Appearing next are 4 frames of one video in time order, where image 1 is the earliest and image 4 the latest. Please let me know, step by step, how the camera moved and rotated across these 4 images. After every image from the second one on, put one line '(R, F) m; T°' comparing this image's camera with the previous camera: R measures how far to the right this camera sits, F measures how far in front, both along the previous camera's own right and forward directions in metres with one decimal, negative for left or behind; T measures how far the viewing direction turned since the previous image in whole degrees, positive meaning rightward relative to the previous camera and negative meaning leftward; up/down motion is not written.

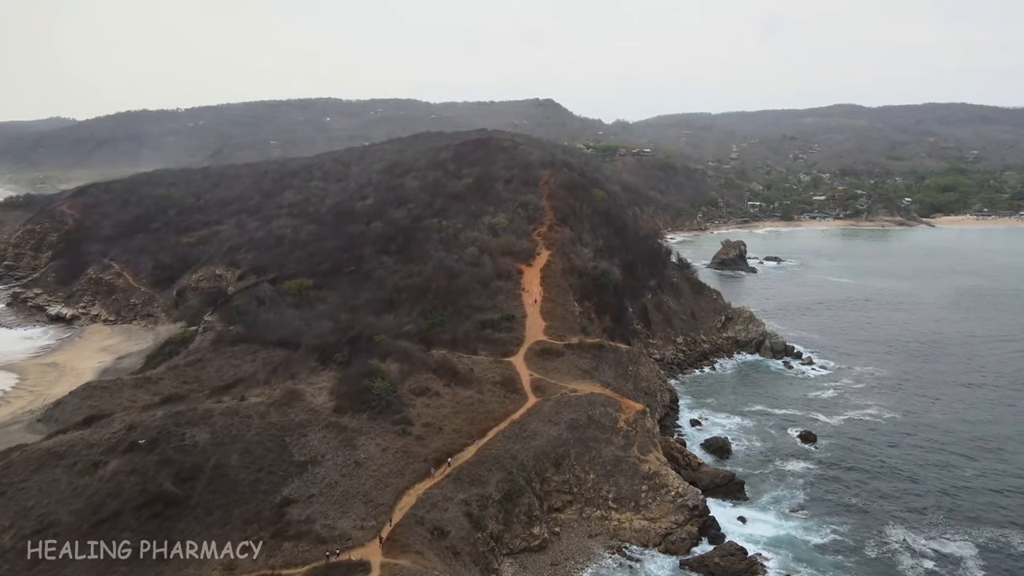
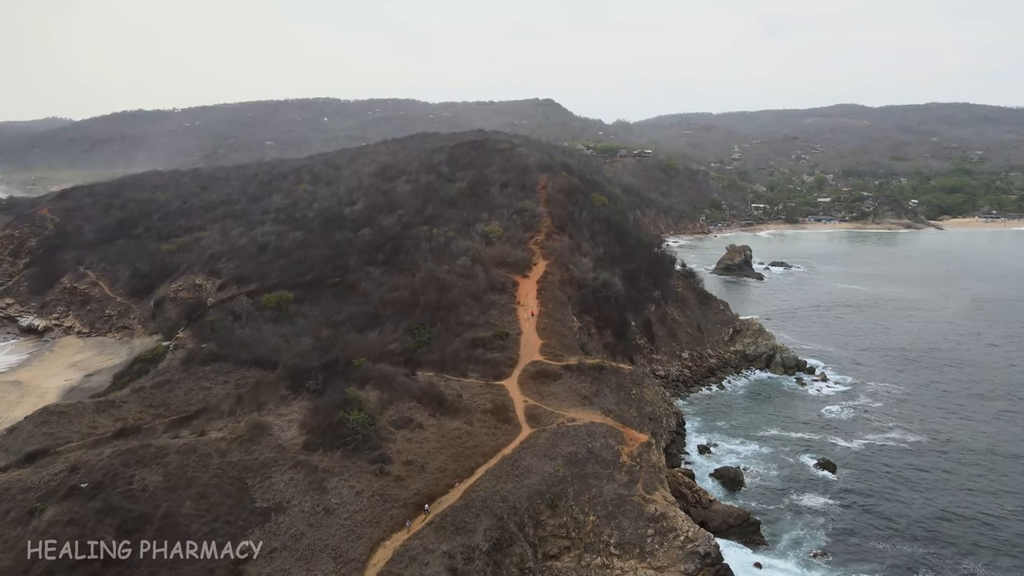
(+0.3, +2.3) m; 0°
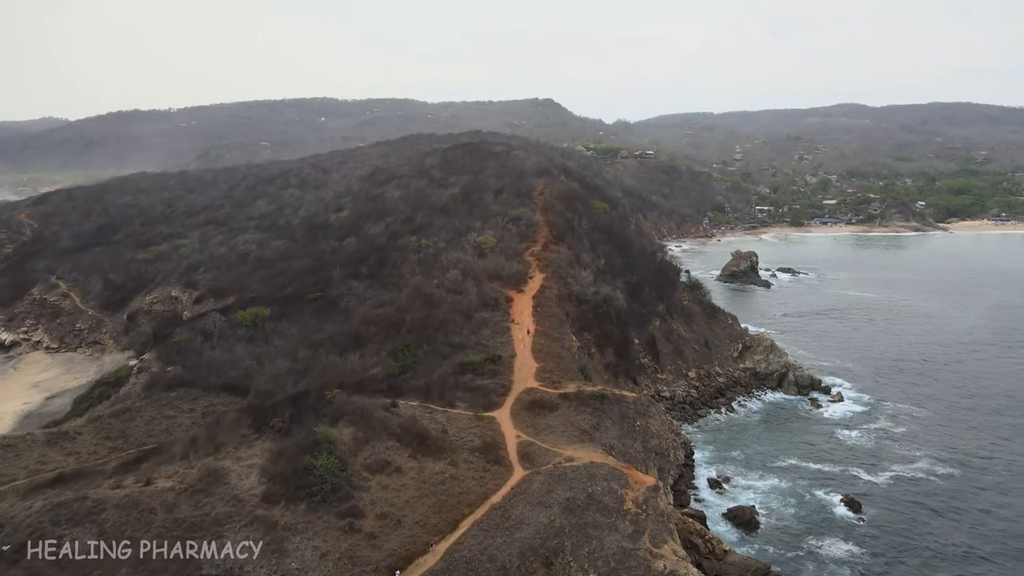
(+0.3, +2.4) m; 0°
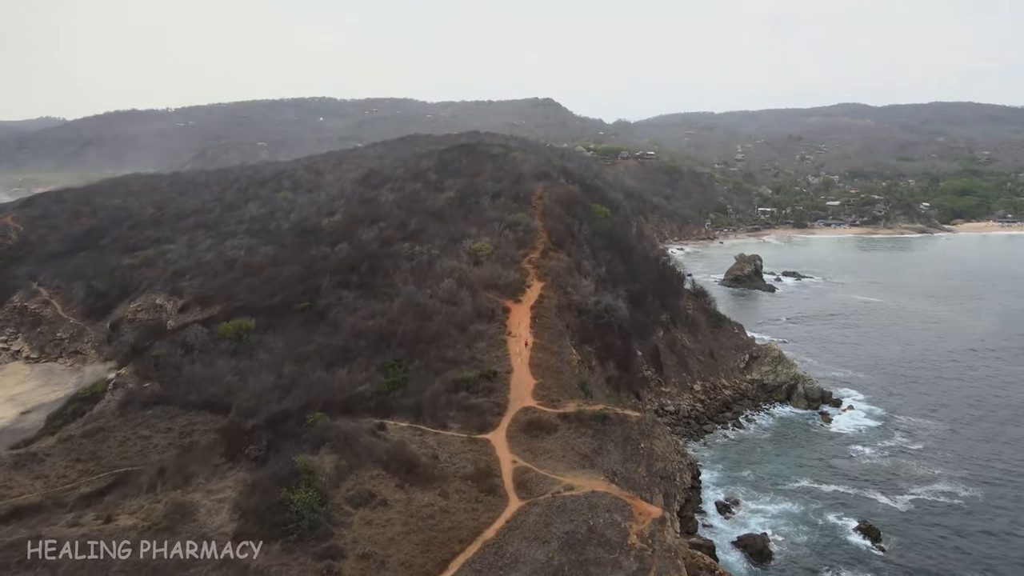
(+0.2, +1.4) m; 0°
